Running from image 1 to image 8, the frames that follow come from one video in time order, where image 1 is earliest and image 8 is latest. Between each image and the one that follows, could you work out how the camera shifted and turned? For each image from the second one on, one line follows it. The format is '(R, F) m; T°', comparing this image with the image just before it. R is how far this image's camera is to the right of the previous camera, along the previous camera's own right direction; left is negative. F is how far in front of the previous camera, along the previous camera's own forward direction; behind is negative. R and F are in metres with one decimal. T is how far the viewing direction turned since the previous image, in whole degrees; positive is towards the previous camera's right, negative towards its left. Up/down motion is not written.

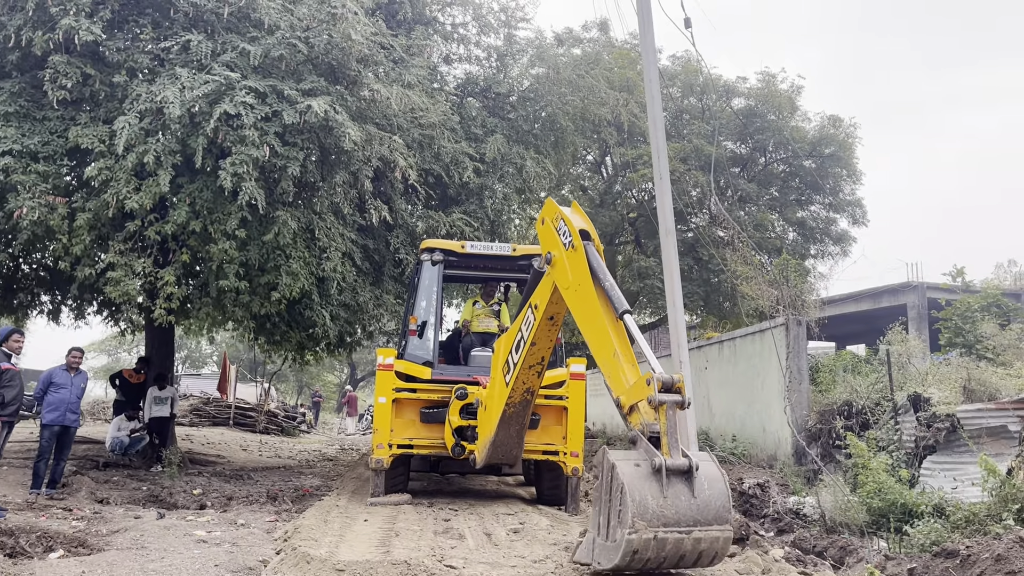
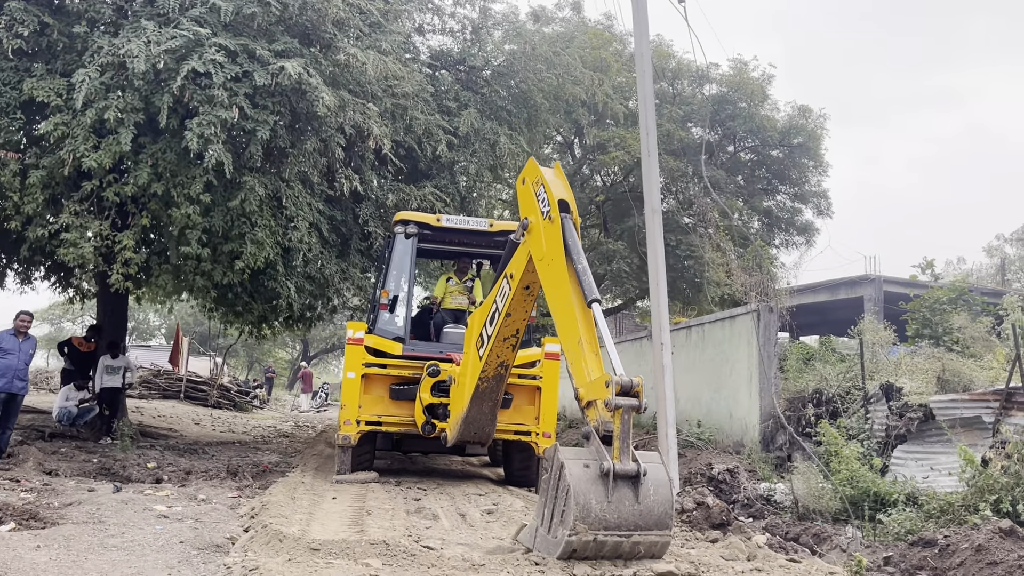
(-0.2, +0.2) m; +3°
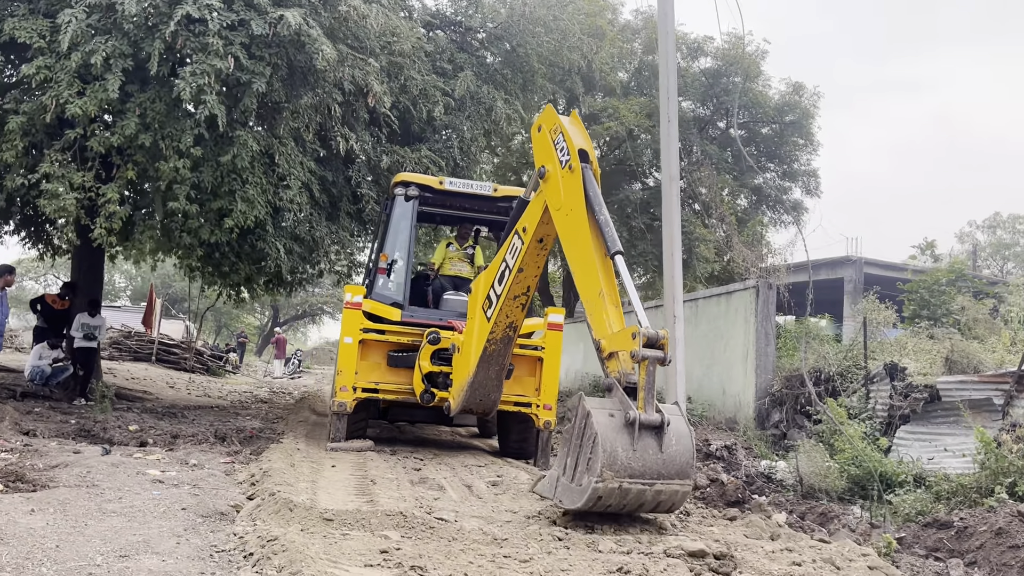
(-0.3, +0.2) m; +2°
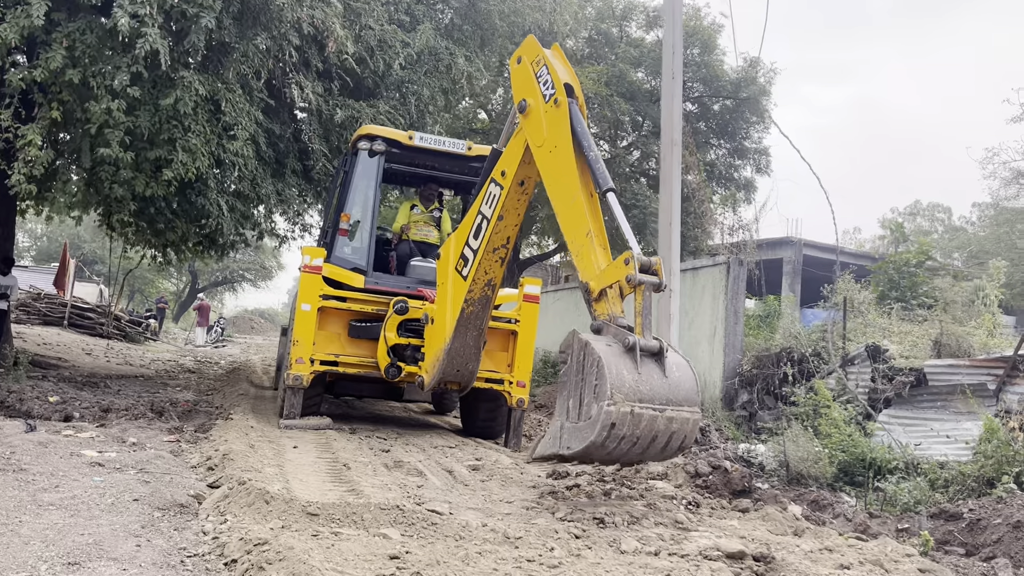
(-0.5, +0.6) m; +5°
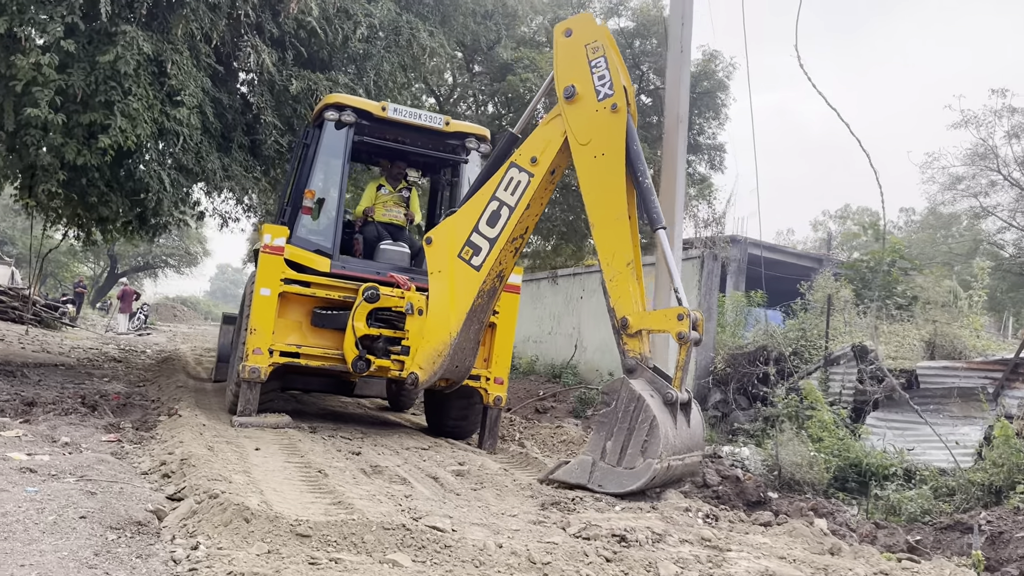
(-0.4, +0.6) m; +5°
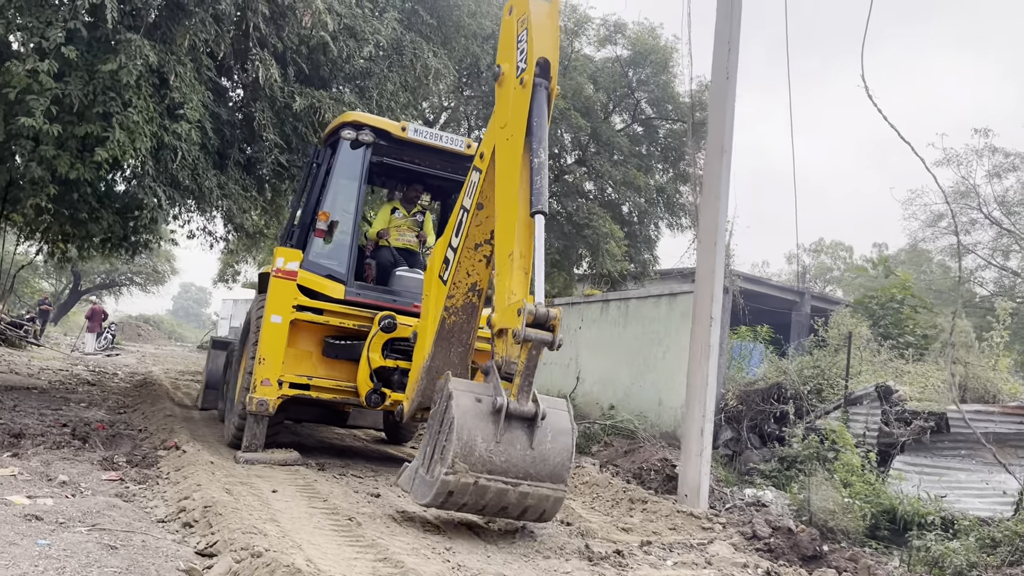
(-0.5, +0.3) m; +2°
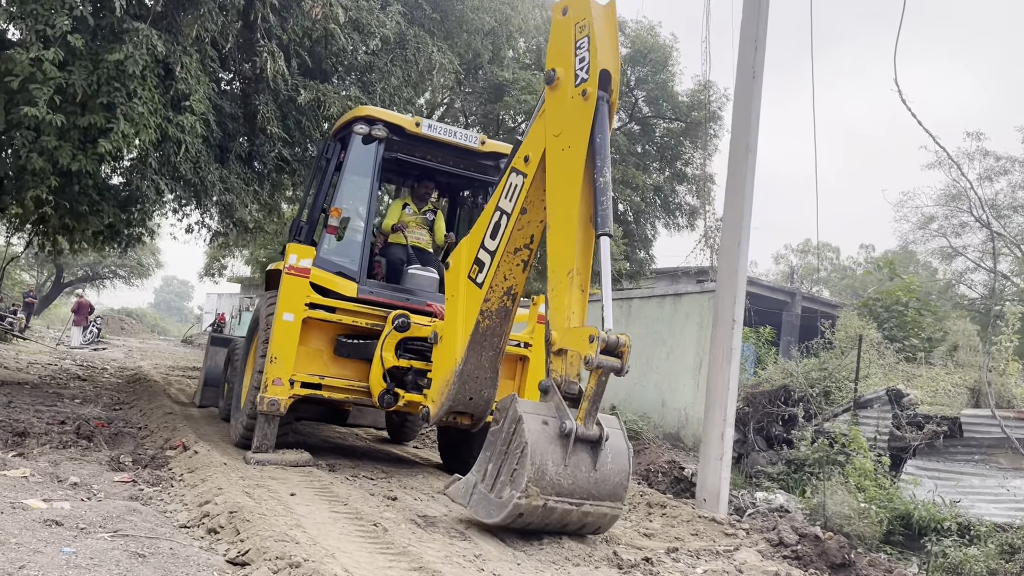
(-0.2, +0.1) m; +1°
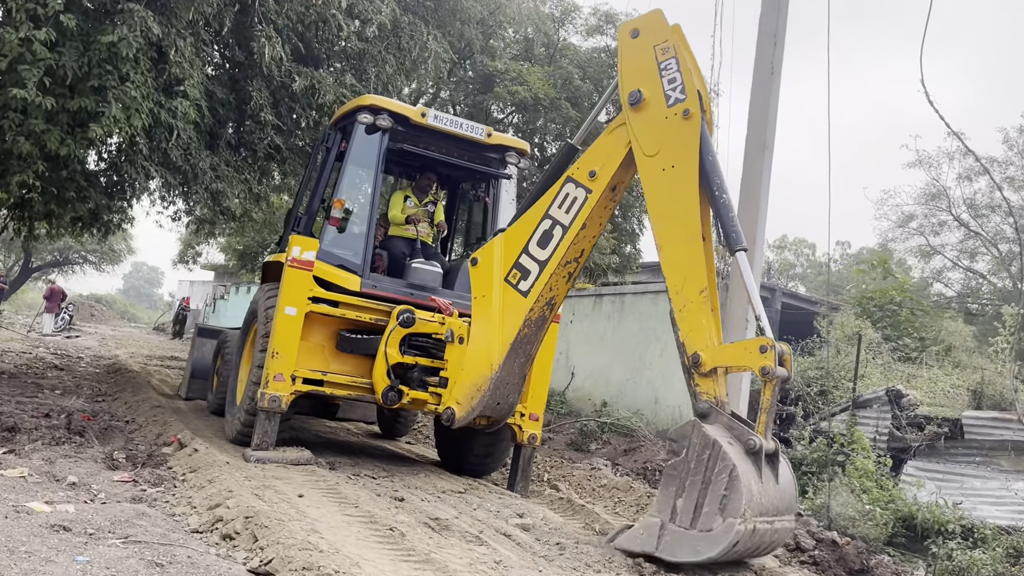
(-0.3, +0.1) m; +2°
